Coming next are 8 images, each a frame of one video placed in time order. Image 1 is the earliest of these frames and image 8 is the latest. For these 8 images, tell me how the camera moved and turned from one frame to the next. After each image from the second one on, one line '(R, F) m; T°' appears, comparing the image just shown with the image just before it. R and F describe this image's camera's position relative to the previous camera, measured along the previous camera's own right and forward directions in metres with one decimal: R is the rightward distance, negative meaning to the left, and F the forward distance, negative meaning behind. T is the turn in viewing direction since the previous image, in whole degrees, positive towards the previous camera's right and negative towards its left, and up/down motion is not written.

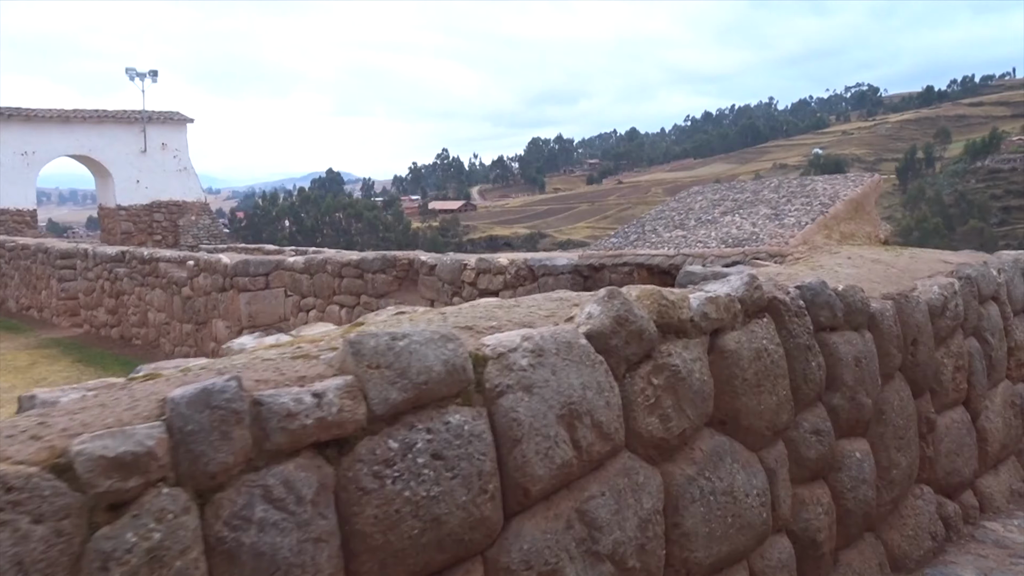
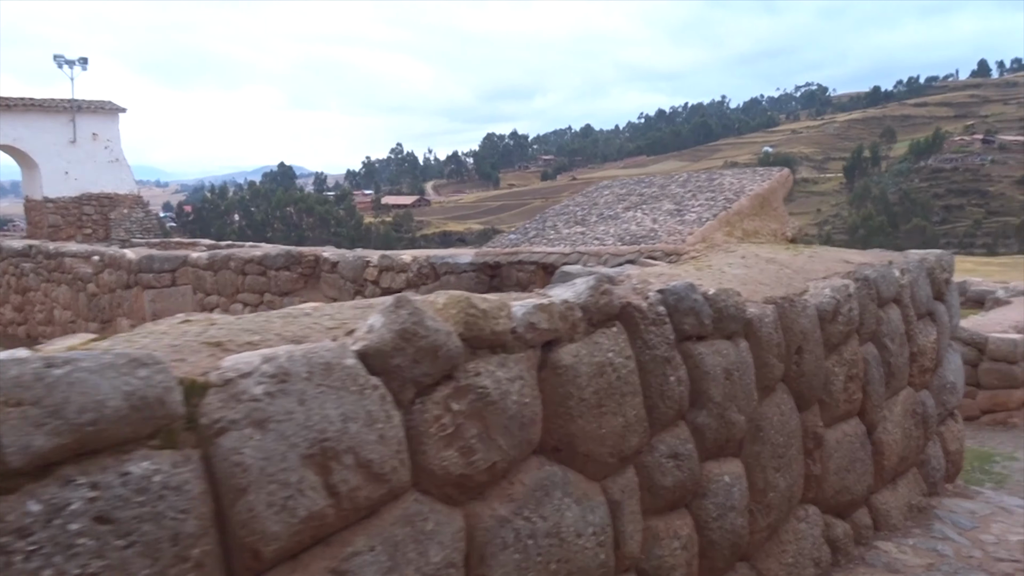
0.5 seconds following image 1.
(+0.4, +0.3) m; +3°
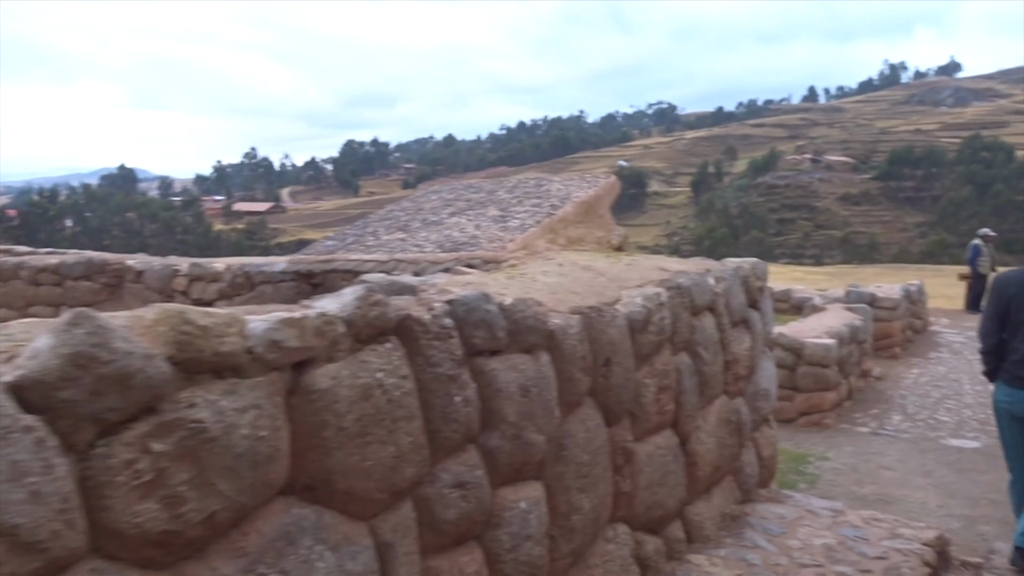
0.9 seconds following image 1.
(+0.2, +0.2) m; +10°
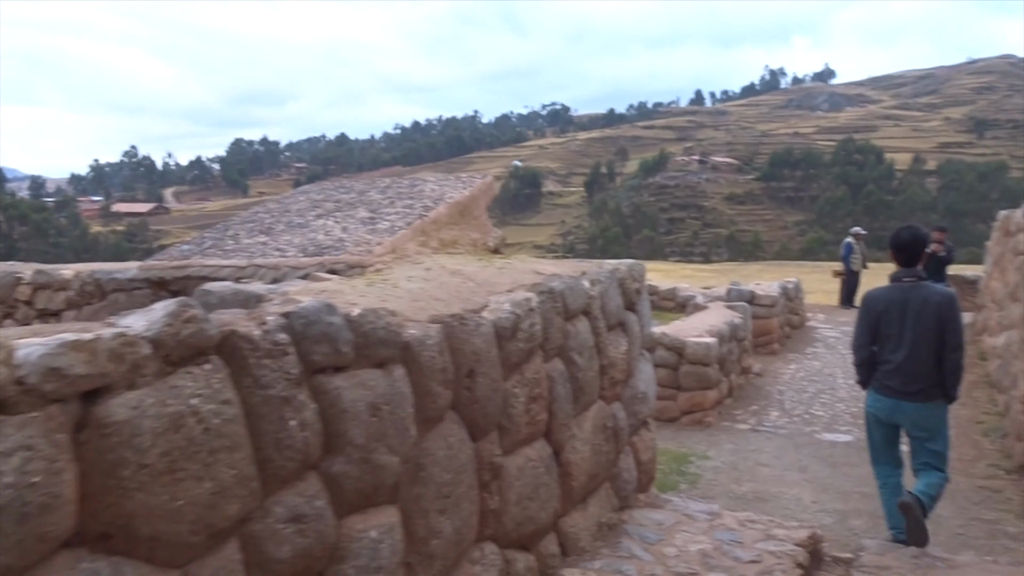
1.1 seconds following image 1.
(+0.1, +0.2) m; +7°
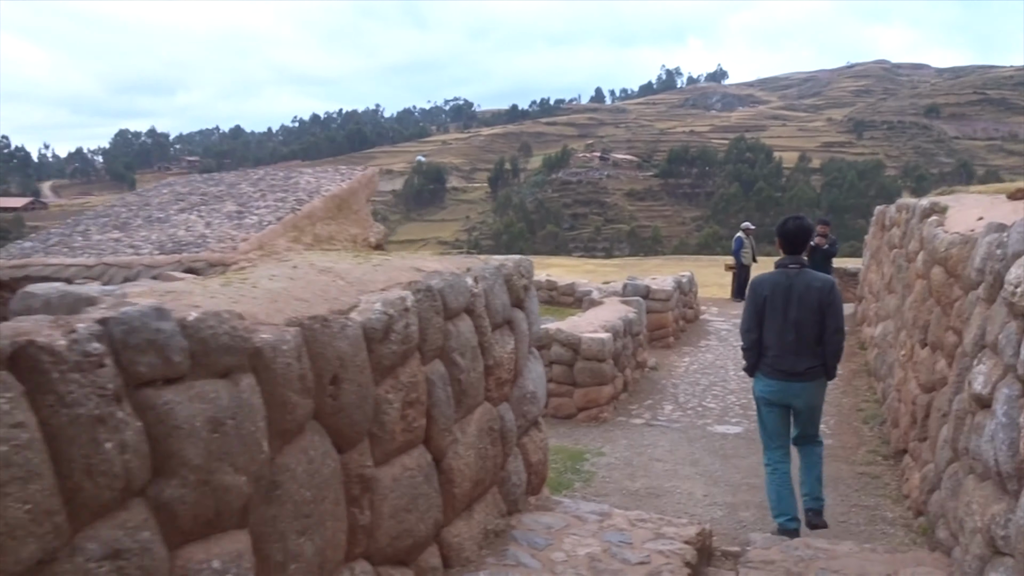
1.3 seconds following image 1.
(+0.1, +0.2) m; +7°
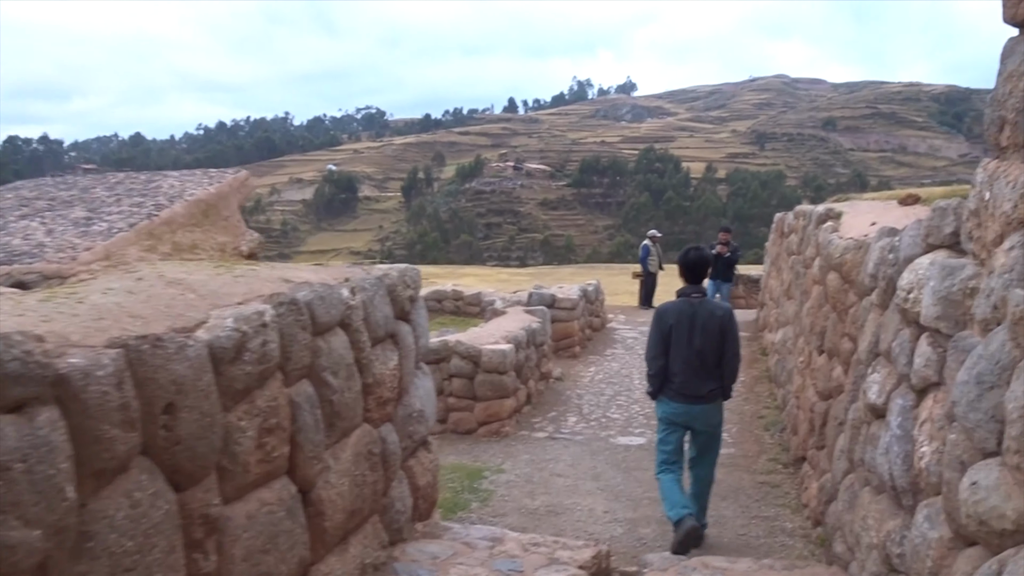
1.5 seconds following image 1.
(+0.1, +0.2) m; +6°
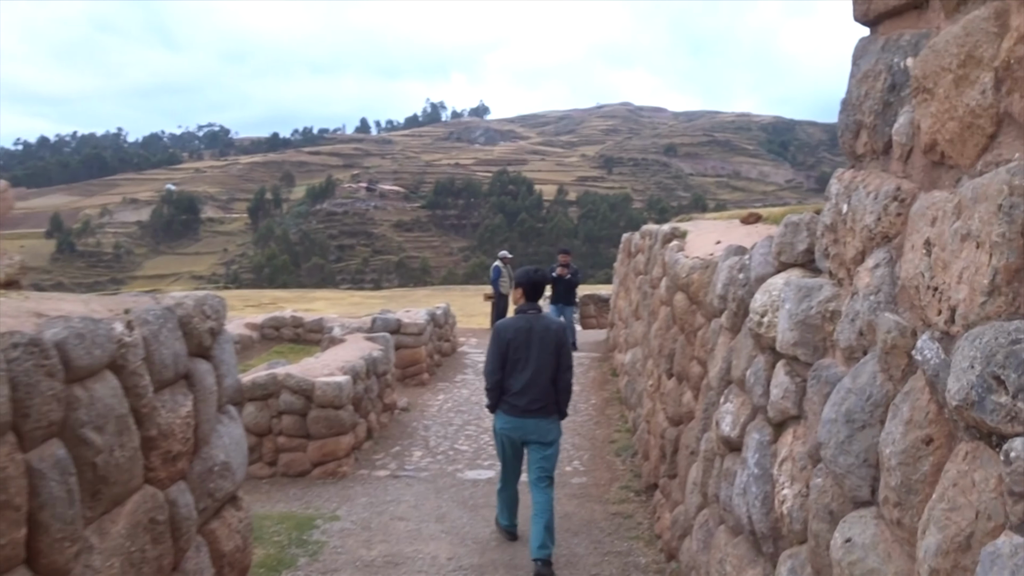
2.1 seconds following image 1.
(+0.1, +0.4) m; +10°
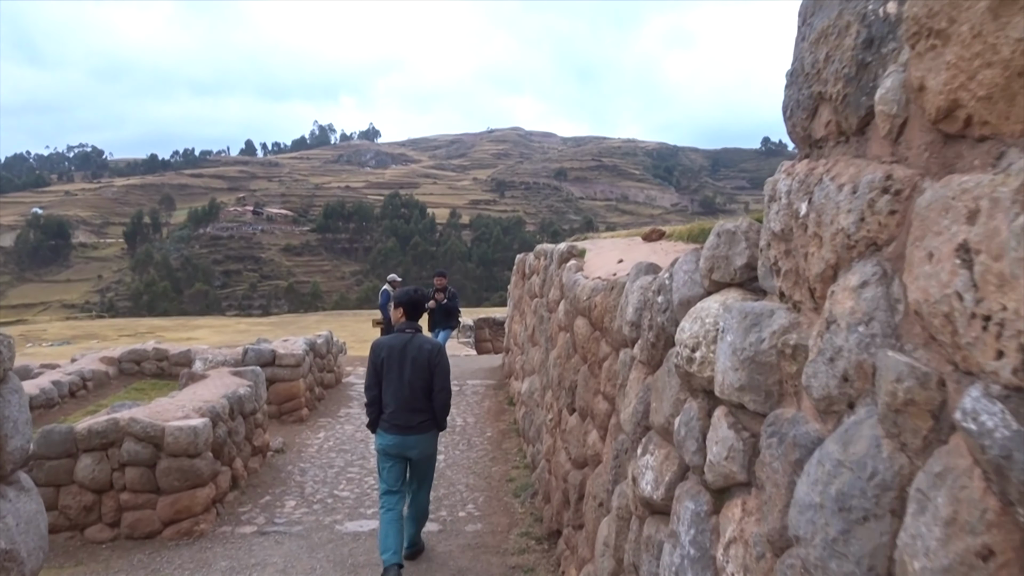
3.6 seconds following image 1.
(+0.1, +0.6) m; +7°
